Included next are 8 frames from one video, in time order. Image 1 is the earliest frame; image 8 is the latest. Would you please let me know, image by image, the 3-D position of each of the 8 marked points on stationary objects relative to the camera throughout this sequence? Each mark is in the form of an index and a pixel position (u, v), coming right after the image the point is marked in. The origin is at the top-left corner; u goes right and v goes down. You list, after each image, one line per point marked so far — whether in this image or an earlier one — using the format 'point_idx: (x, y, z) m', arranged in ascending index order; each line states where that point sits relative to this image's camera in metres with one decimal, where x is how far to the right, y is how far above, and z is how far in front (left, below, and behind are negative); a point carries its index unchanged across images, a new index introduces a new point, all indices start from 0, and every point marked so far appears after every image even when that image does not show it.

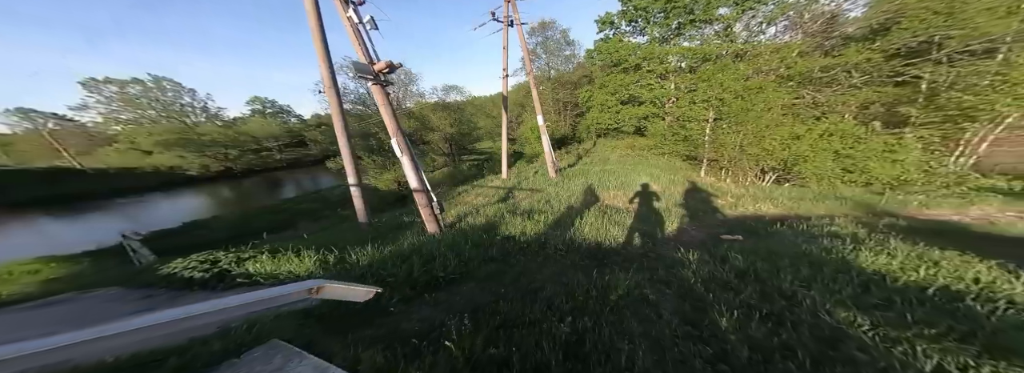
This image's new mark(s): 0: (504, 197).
0: (-0.1, -0.3, +8.7) m
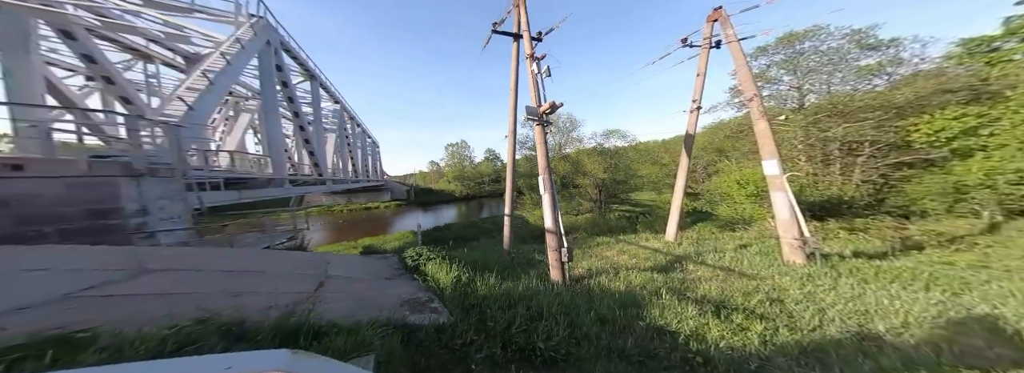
0: (+4.3, -2.2, +6.4) m
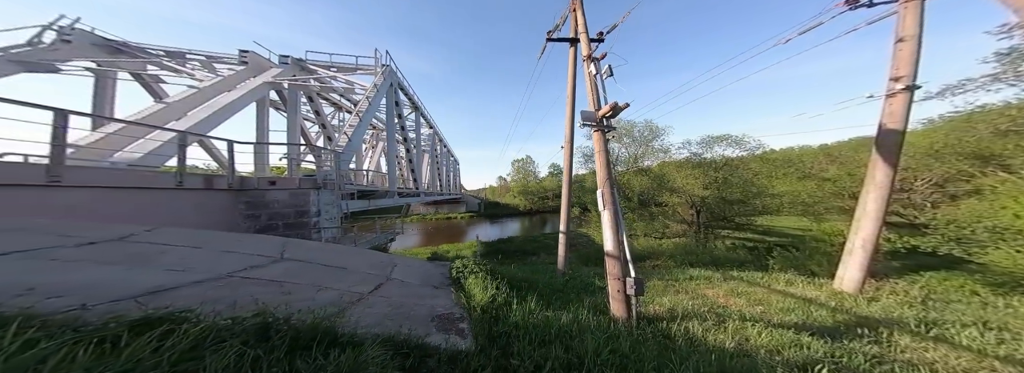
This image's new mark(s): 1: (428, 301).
0: (+5.5, -2.7, +4.4) m
1: (-1.3, -1.7, +3.3) m
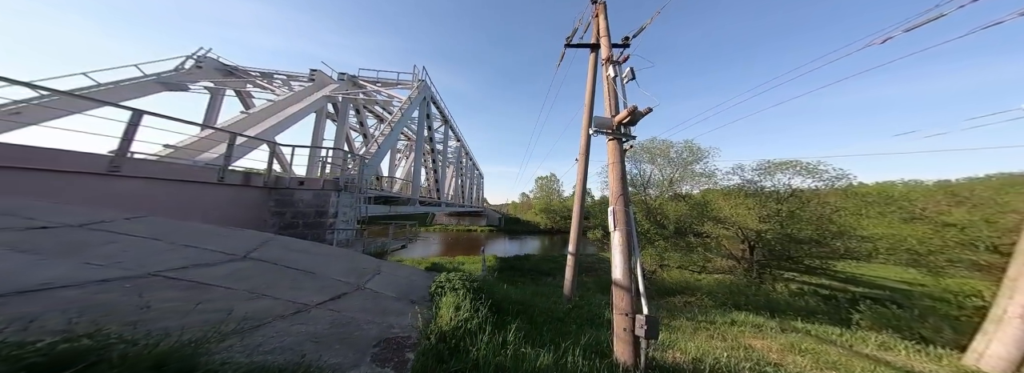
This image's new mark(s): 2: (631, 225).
0: (+5.1, -3.3, +3.0) m
1: (-1.7, -1.7, +2.9) m
2: (+2.3, -0.6, +4.1) m
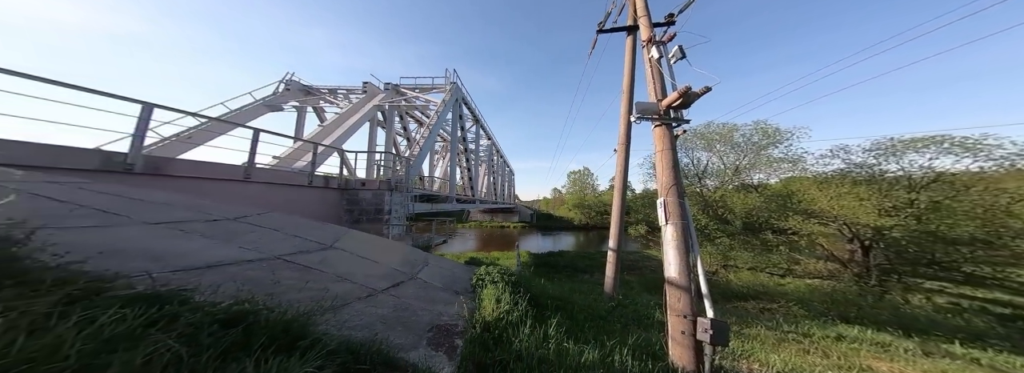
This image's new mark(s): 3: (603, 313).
0: (+5.6, -3.1, +2.3) m
1: (-1.1, -1.8, +3.3) m
2: (+3.0, -0.5, +3.8) m
3: (+2.2, -3.1, +5.5) m
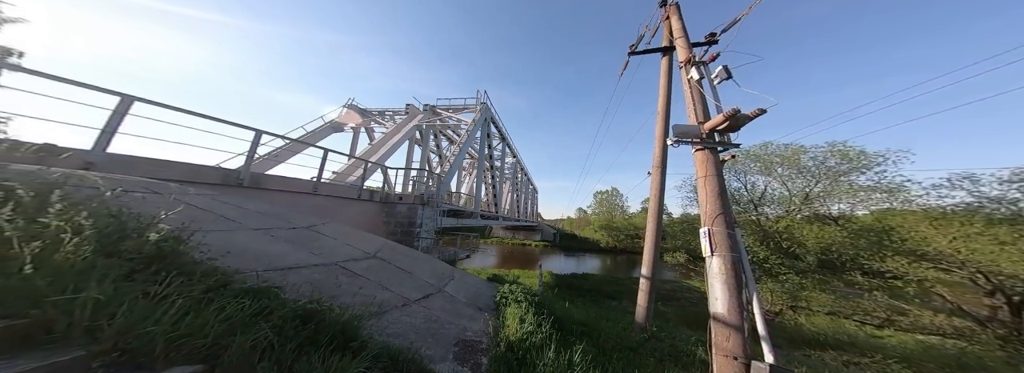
0: (+5.8, -3.6, +1.5) m
1: (-0.7, -2.1, +3.4) m
2: (+3.4, -1.0, +3.5) m
3: (+2.8, -3.7, +5.1) m
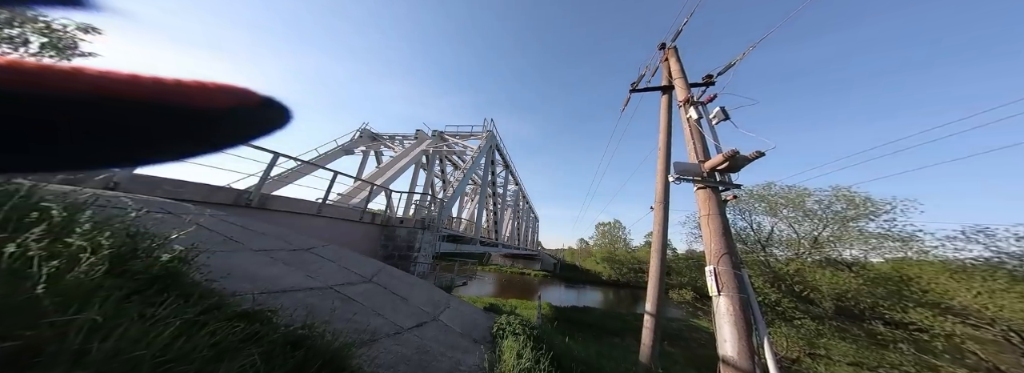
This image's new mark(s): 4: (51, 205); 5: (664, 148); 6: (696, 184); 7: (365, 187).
0: (+5.6, -4.1, +1.1) m
1: (-0.8, -2.5, +3.2) m
2: (+3.4, -1.7, +3.4) m
3: (+2.6, -4.5, +4.7) m
4: (-3.2, -0.1, +1.5) m
5: (+4.4, +1.1, +6.5) m
6: (+3.3, 0.0, +4.2) m
7: (-7.2, +0.1, +10.9) m
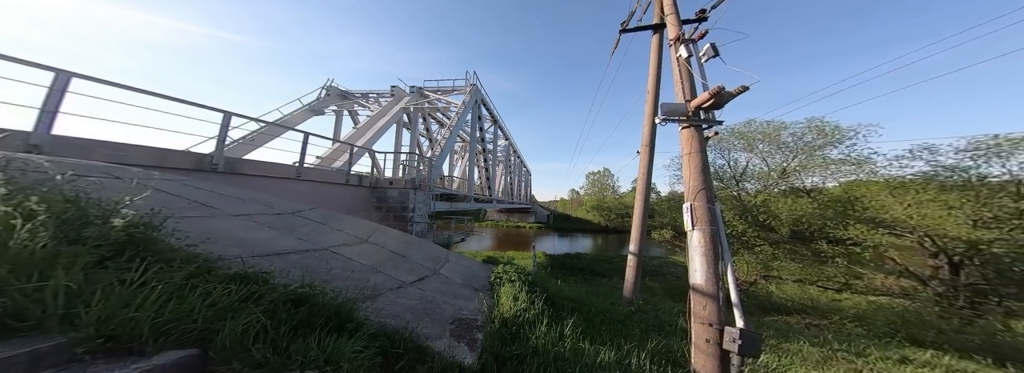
0: (+5.8, -3.2, +1.9) m
1: (-0.8, -1.8, +3.5) m
2: (+3.3, -0.6, +3.7) m
3: (+2.7, -3.2, +5.4) m
4: (-3.3, +0.1, +1.3) m
5: (+4.0, +2.7, +6.3) m
6: (+3.1, +1.1, +4.2) m
7: (-7.7, +1.7, +10.3) m
